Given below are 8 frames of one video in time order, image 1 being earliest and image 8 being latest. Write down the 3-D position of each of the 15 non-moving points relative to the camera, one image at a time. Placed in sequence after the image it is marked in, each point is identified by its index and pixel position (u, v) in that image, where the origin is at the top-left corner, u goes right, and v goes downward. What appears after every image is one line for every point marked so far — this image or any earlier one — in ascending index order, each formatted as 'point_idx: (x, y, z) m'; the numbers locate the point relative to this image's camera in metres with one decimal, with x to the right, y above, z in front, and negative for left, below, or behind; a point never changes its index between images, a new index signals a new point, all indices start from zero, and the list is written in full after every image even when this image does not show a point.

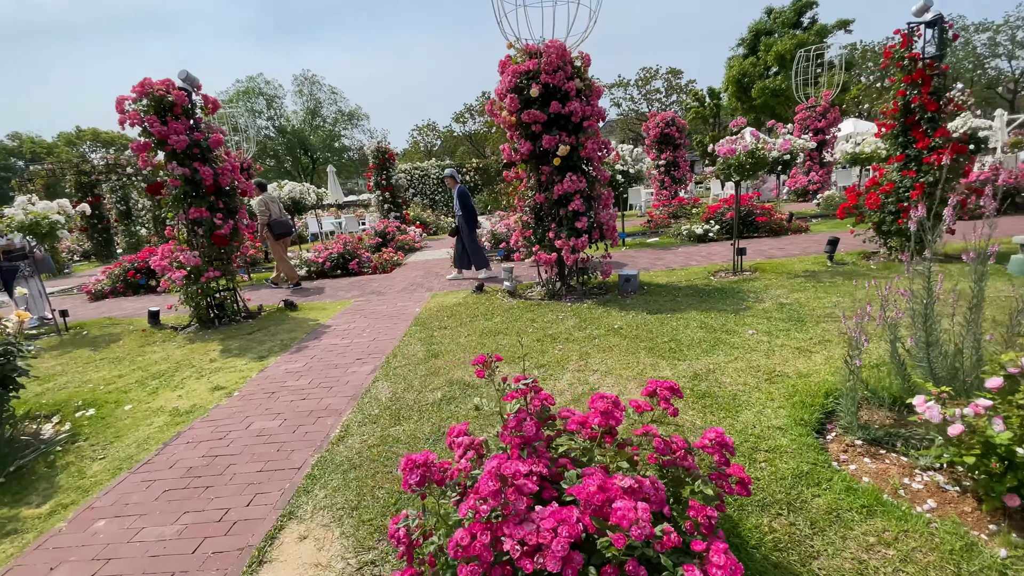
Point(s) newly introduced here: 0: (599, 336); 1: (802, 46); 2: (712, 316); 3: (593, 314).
0: (+0.8, -0.4, +4.3) m
1: (+11.0, +9.1, +18.2) m
2: (+1.9, -0.3, +4.6) m
3: (+0.9, -0.3, +5.0) m
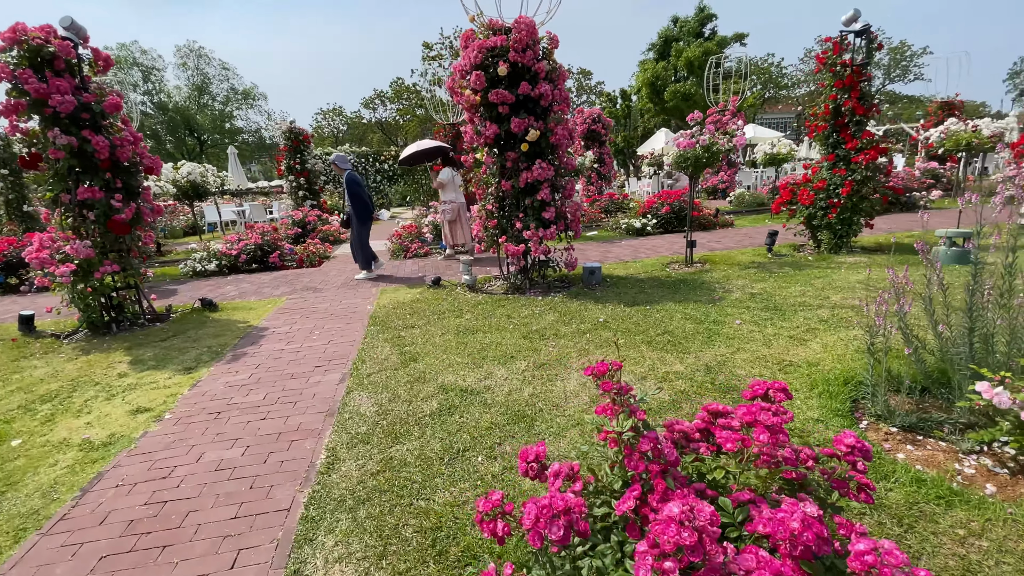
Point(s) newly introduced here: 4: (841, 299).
0: (+0.6, -0.4, +4.1) m
1: (+8.0, +9.4, +19.6) m
2: (+1.7, -0.2, +4.6) m
3: (+0.6, -0.2, +4.8) m
4: (+3.0, -0.1, +4.4) m
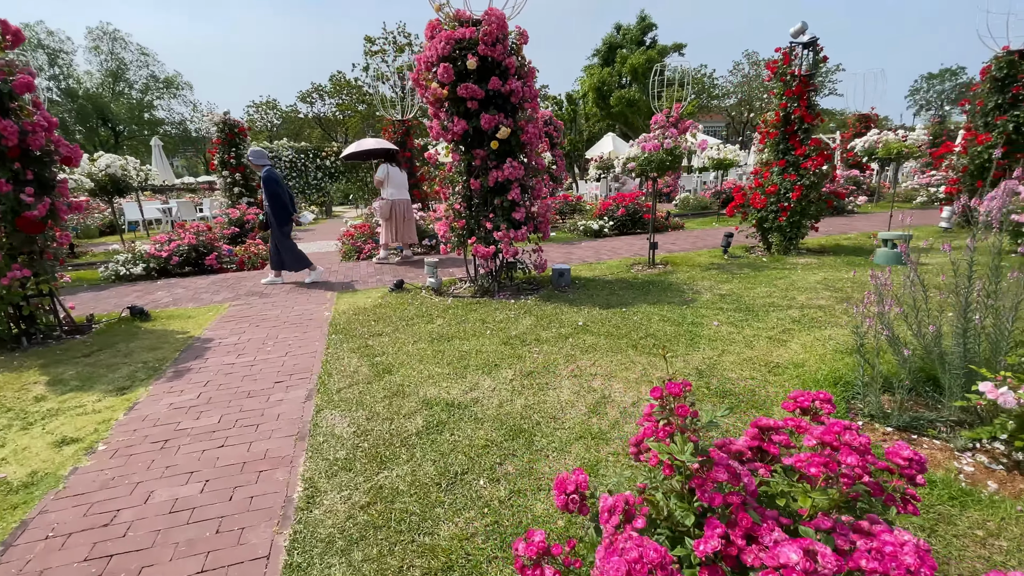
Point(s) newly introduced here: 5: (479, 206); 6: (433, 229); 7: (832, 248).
0: (+0.5, -0.4, +4.0) m
1: (+5.9, +9.5, +20.2) m
2: (+1.5, -0.2, +4.5) m
3: (+0.3, -0.2, +4.6) m
4: (+2.8, -0.1, +4.6) m
5: (-0.4, +0.9, +5.4) m
6: (-1.4, +1.1, +8.7) m
7: (+4.7, +0.6, +7.1) m
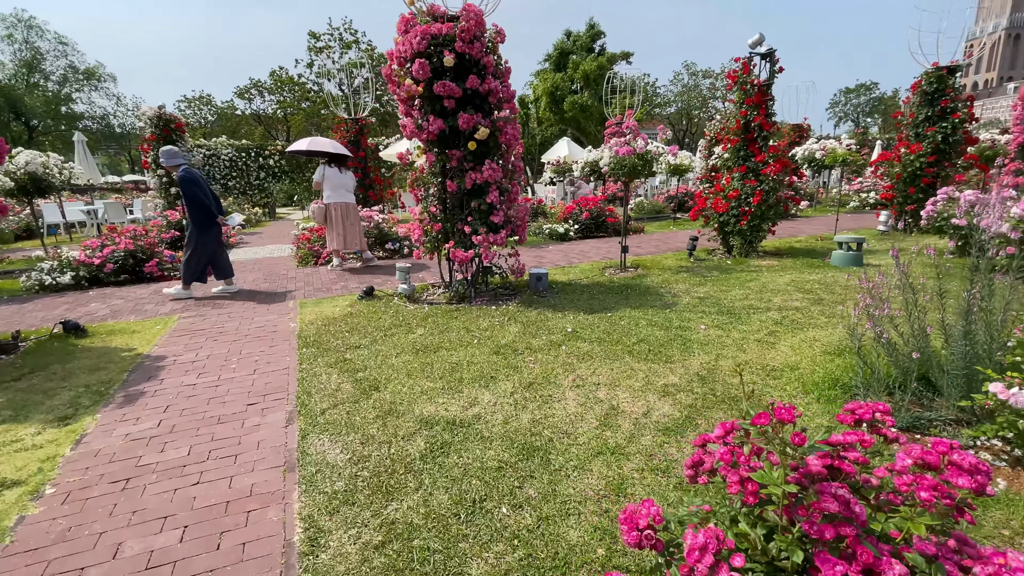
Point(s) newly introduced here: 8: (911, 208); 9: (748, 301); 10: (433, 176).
0: (+0.4, -0.4, +3.8) m
1: (+3.9, +9.4, +20.6) m
2: (+1.3, -0.2, +4.5) m
3: (+0.2, -0.3, +4.5) m
4: (+2.6, -0.1, +4.7) m
5: (-0.6, +0.9, +5.2) m
6: (-2.0, +1.0, +8.3) m
7: (+4.2, +0.6, +7.4) m
8: (+7.7, +1.5, +9.3) m
9: (+2.3, -0.1, +4.7) m
10: (-0.8, +1.2, +5.1) m
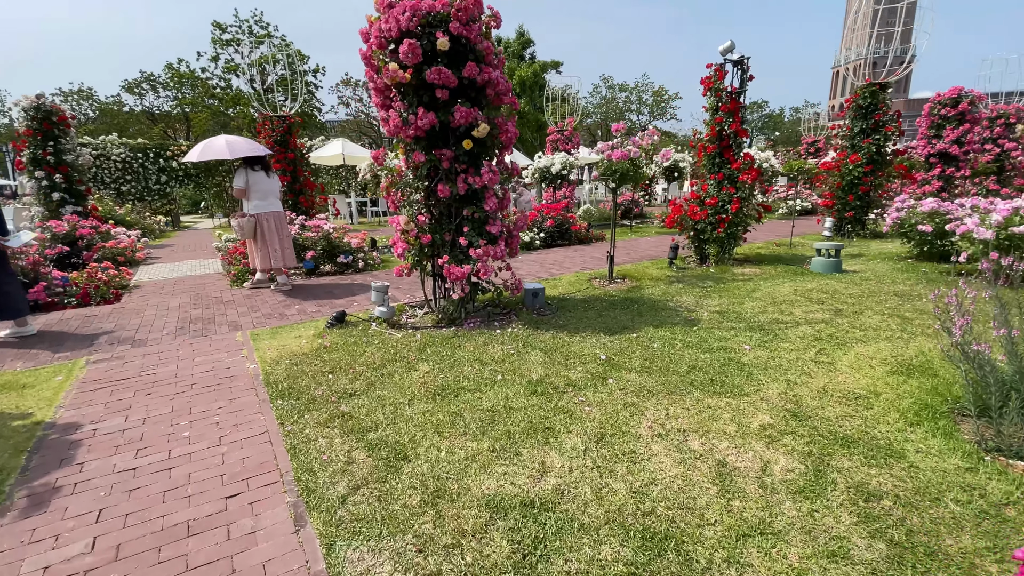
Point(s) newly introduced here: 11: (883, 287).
0: (+0.6, -0.6, +3.3) m
1: (+1.2, +9.0, +20.5) m
2: (+1.4, -0.4, +4.1) m
3: (+0.3, -0.5, +3.9) m
4: (+2.7, -0.2, +4.5) m
5: (-0.6, +0.7, +4.5) m
6: (-2.5, +0.7, +7.3) m
7: (+3.8, +0.5, +7.4) m
8: (+6.9, +1.5, +9.9) m
9: (+2.4, -0.2, +4.5) m
10: (-0.8, +1.0, +4.3) m
11: (+4.1, 0.0, +5.3) m
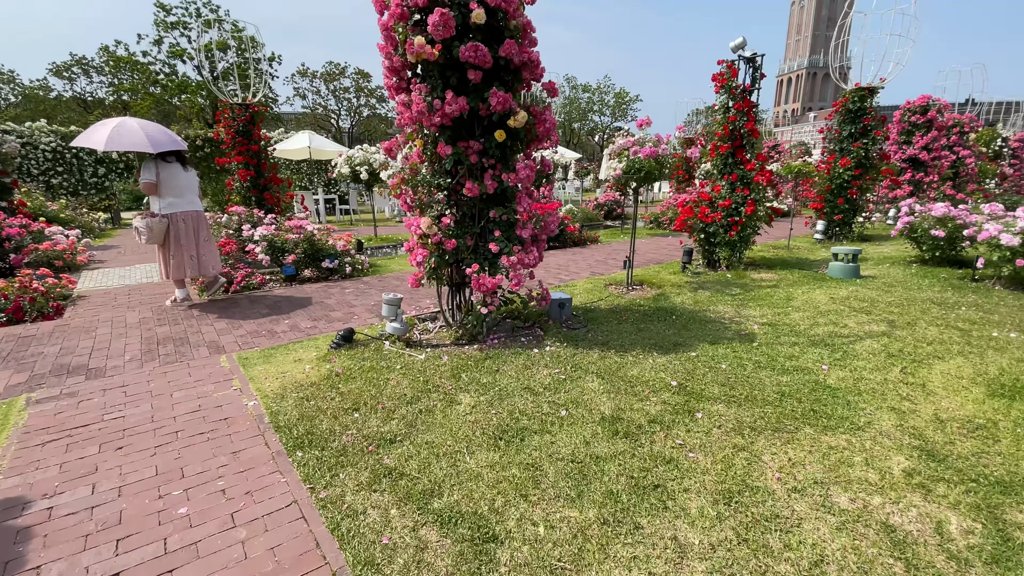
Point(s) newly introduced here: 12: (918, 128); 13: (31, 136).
0: (+1.0, -0.7, +2.8) m
1: (0.0, +9.0, +20.0) m
2: (+1.7, -0.5, +3.7) m
3: (+0.6, -0.5, +3.4) m
4: (+2.9, -0.3, +4.2) m
5: (-0.4, +0.6, +3.9) m
6: (-2.5, +0.6, +6.6) m
7: (+3.8, +0.4, +7.2) m
8: (+6.7, +1.5, +9.9) m
9: (+2.6, -0.3, +4.1) m
10: (-0.5, +0.9, +3.7) m
11: (+4.3, -0.1, +5.1) m
12: (+10.2, +4.0, +12.1) m
13: (-12.6, +4.0, +12.6) m
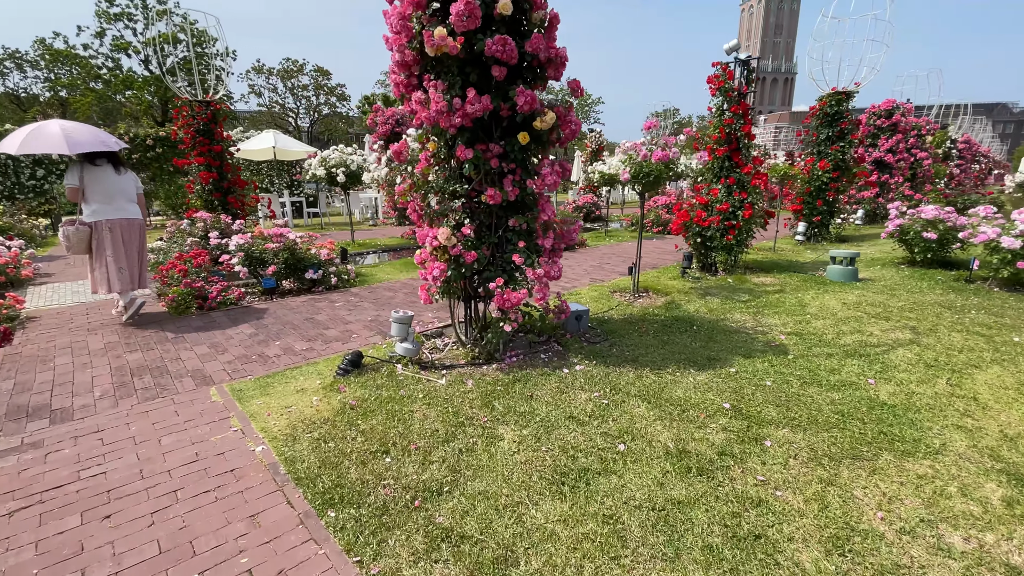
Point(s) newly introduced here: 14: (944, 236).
0: (+1.3, -0.8, +2.6) m
1: (-1.2, +8.9, +19.7) m
2: (+1.9, -0.5, +3.5) m
3: (+0.9, -0.6, +3.2) m
4: (+3.1, -0.4, +4.1) m
5: (-0.2, +0.4, +3.6) m
6: (-2.5, +0.4, +6.1) m
7: (+3.7, +0.3, +7.2) m
8: (+6.4, +1.5, +10.1) m
9: (+2.8, -0.4, +4.0) m
10: (-0.4, +0.8, +3.4) m
11: (+4.3, -0.1, +5.2) m
12: (+9.7, +4.1, +12.6) m
13: (-13.1, +3.6, +11.4) m
14: (+5.5, +0.7, +6.2) m
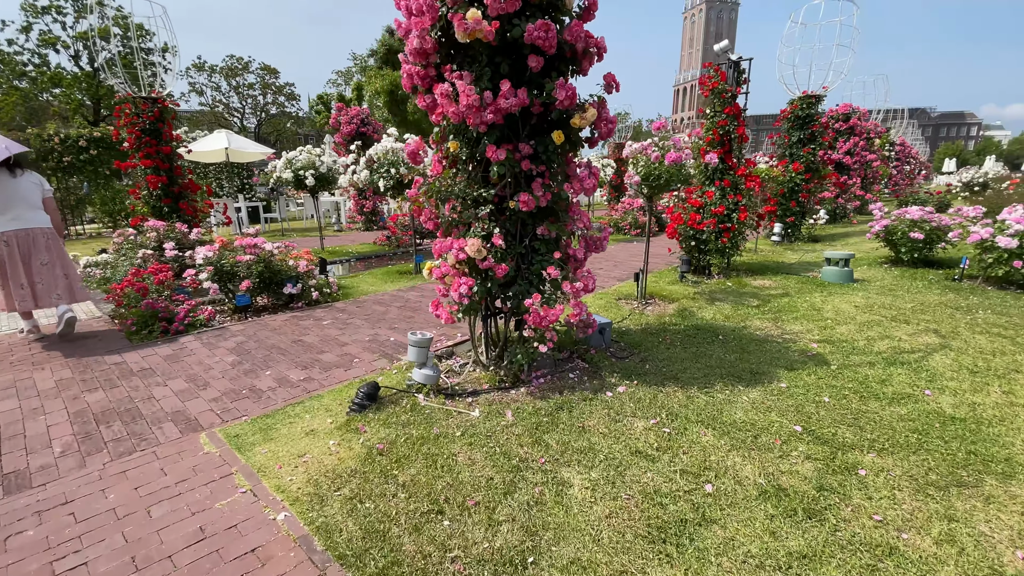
0: (+1.6, -0.8, +2.3) m
1: (-2.6, +8.6, +19.2) m
2: (+2.1, -0.6, +3.3) m
3: (+1.1, -0.7, +2.9) m
4: (+3.3, -0.4, +4.0) m
5: (0.0, +0.3, +3.2) m
6: (-2.5, +0.2, +5.5) m
7: (+3.6, +0.3, +7.1) m
8: (+6.0, +1.5, +10.3) m
9: (+3.0, -0.4, +3.9) m
10: (-0.2, +0.6, +3.0) m
11: (+4.4, -0.1, +5.2) m
12: (+8.9, +4.2, +13.1) m
13: (-13.6, +3.2, +9.8) m
14: (+5.5, +0.7, +6.3) m
